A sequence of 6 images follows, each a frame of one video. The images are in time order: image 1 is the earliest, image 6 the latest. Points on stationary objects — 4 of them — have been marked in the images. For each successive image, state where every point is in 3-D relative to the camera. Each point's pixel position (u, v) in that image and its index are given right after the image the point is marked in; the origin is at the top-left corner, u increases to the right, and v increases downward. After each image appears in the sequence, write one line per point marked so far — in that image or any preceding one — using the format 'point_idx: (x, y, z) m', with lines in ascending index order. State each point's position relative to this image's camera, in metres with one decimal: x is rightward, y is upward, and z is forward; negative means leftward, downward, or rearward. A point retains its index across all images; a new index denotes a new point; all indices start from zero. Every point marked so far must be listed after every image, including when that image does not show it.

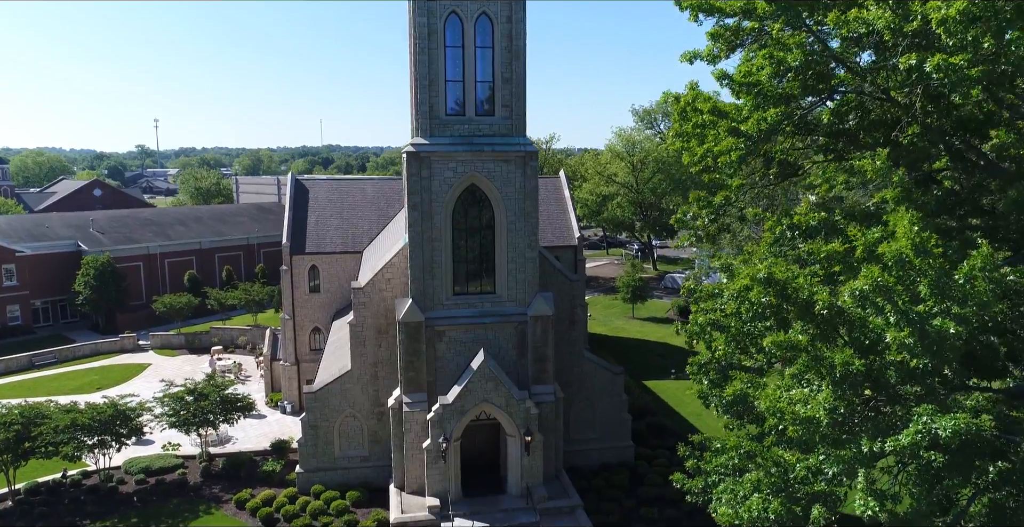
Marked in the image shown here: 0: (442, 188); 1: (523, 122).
0: (-2.1, +2.2, +18.5) m
1: (+0.3, +4.2, +18.8) m
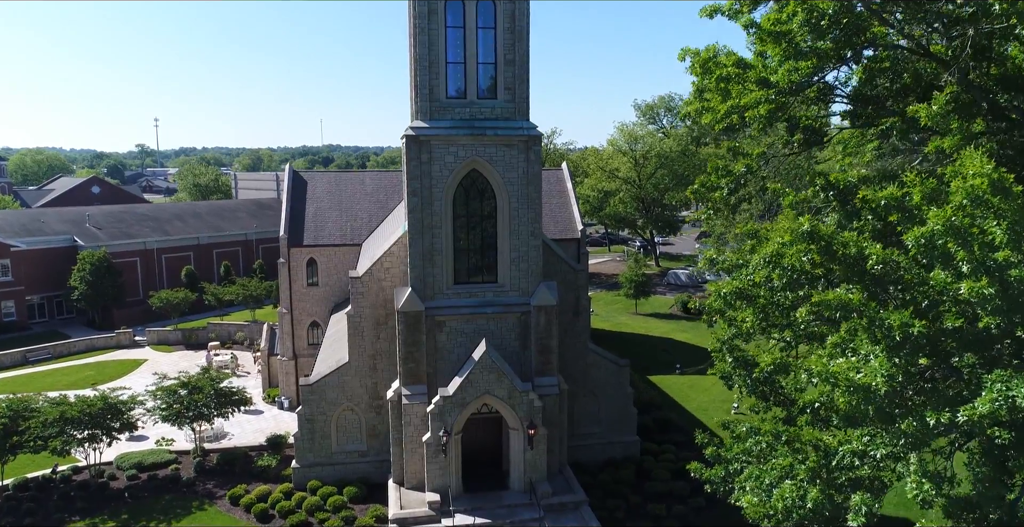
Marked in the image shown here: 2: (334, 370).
0: (-2.0, +2.6, +17.9) m
1: (+0.4, +4.5, +18.2) m
2: (-5.6, -3.3, +19.8) m
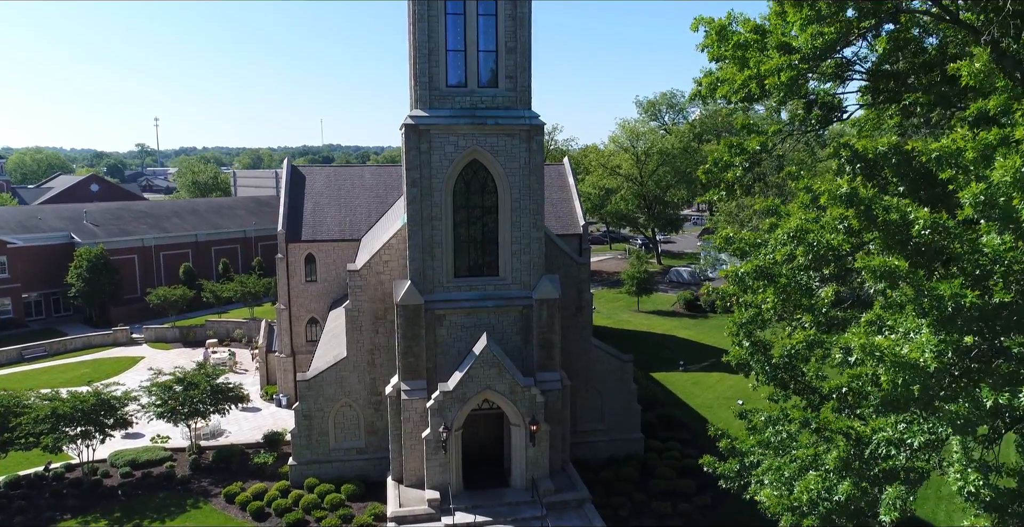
0: (-1.9, +2.8, +17.5) m
1: (+0.4, +4.8, +17.8) m
2: (-5.5, -3.1, +19.4) m
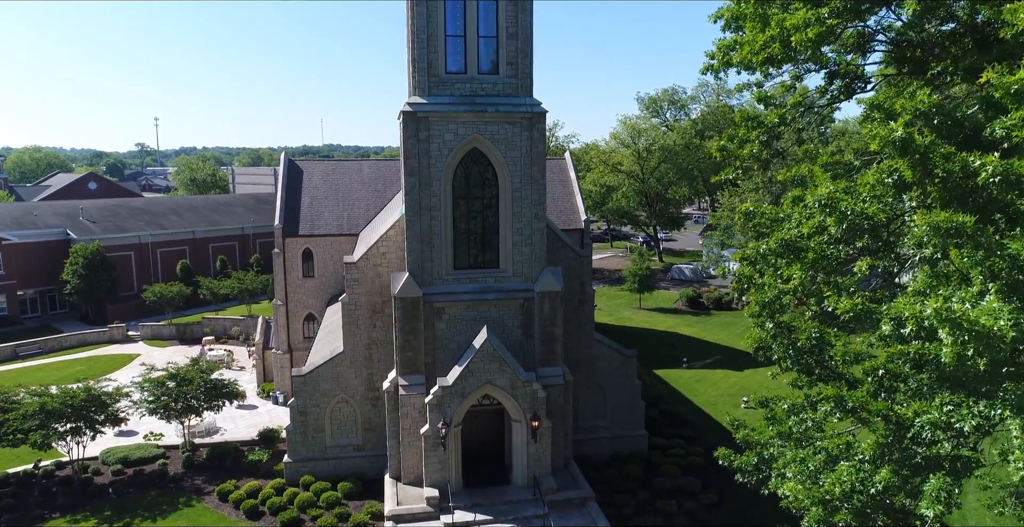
0: (-1.9, +3.0, +17.0) m
1: (+0.5, +5.0, +17.3) m
2: (-5.5, -2.9, +18.9) m
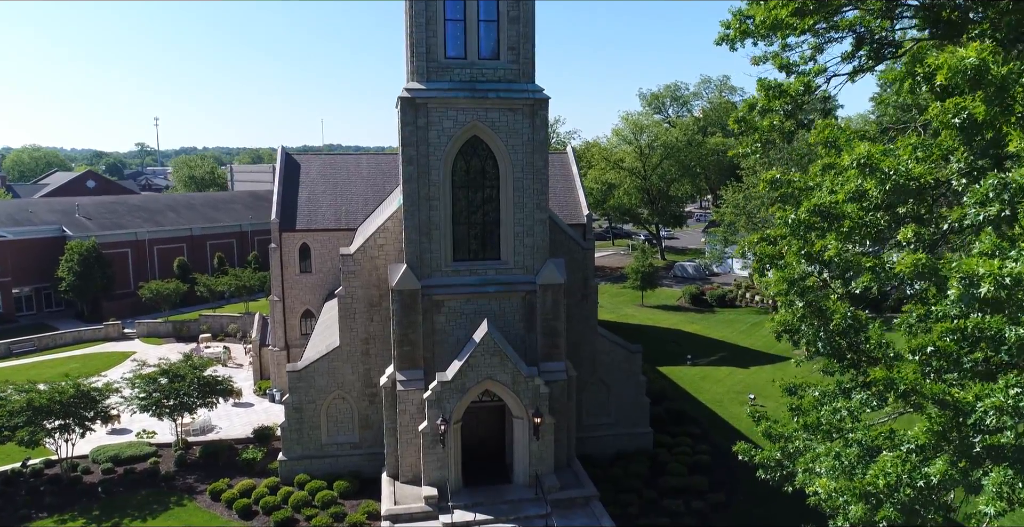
0: (-1.9, +3.2, +16.5) m
1: (+0.5, +5.2, +16.8) m
2: (-5.5, -2.6, +18.3) m
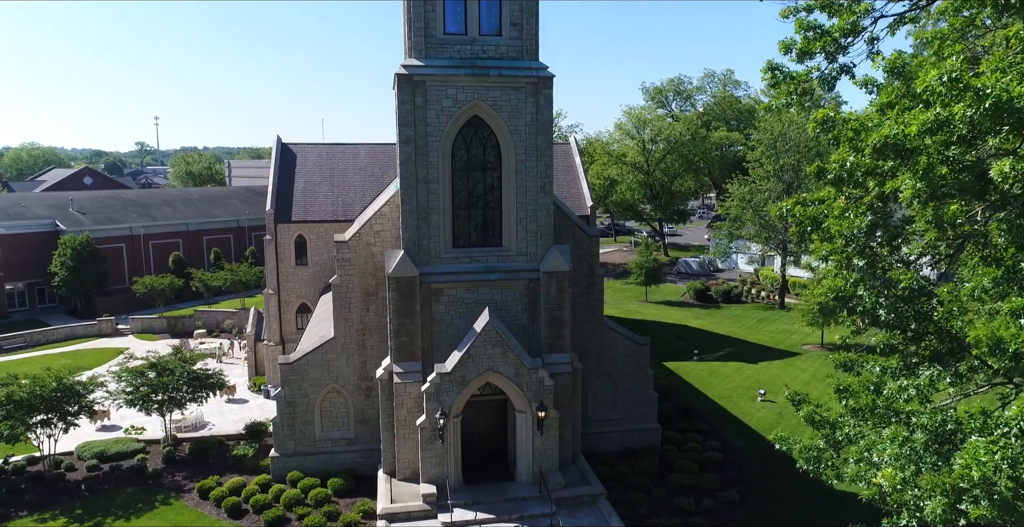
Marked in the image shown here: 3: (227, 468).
0: (-1.8, +3.6, +15.7) m
1: (+0.6, +5.6, +16.0) m
2: (-5.4, -2.3, +17.5) m
3: (-8.3, -6.0, +18.6) m
